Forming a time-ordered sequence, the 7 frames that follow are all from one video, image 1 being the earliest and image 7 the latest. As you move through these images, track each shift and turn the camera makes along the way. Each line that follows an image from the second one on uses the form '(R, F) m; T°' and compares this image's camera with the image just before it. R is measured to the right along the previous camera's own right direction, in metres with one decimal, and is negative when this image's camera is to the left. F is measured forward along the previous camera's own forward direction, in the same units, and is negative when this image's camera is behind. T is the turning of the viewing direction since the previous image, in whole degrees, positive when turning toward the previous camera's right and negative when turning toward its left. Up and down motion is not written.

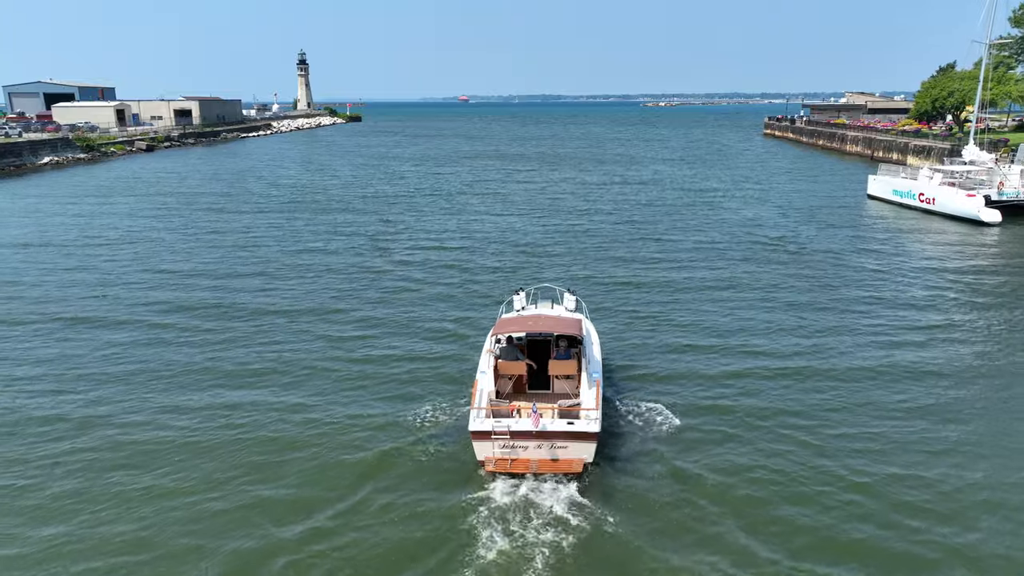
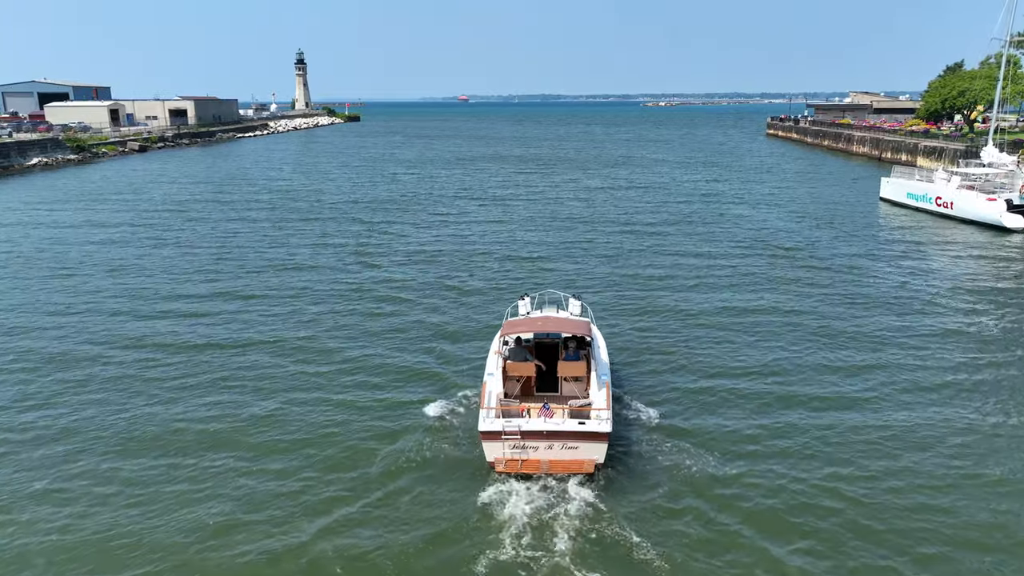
(0.0, +2.2) m; 0°
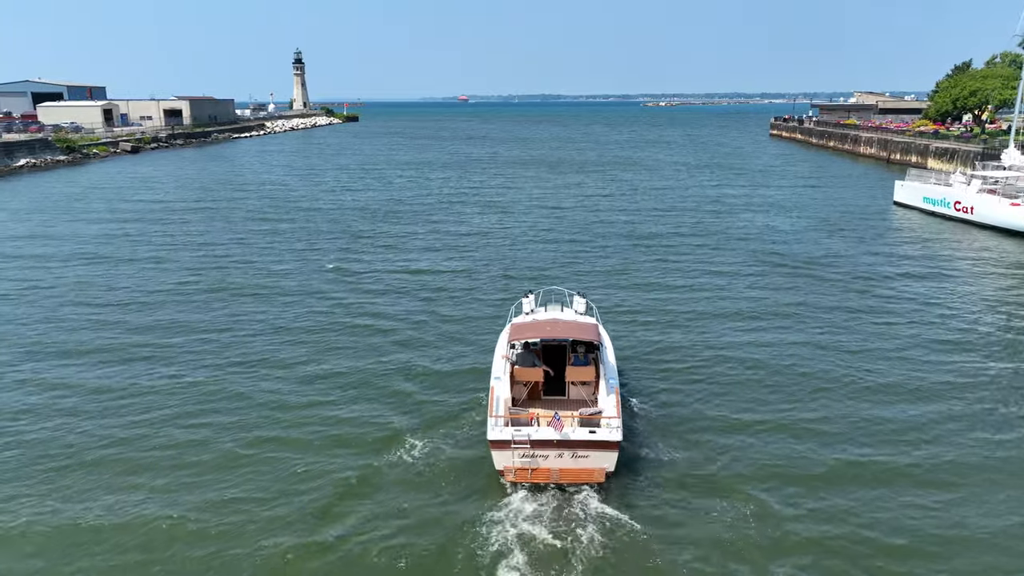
(0.0, +2.3) m; 0°
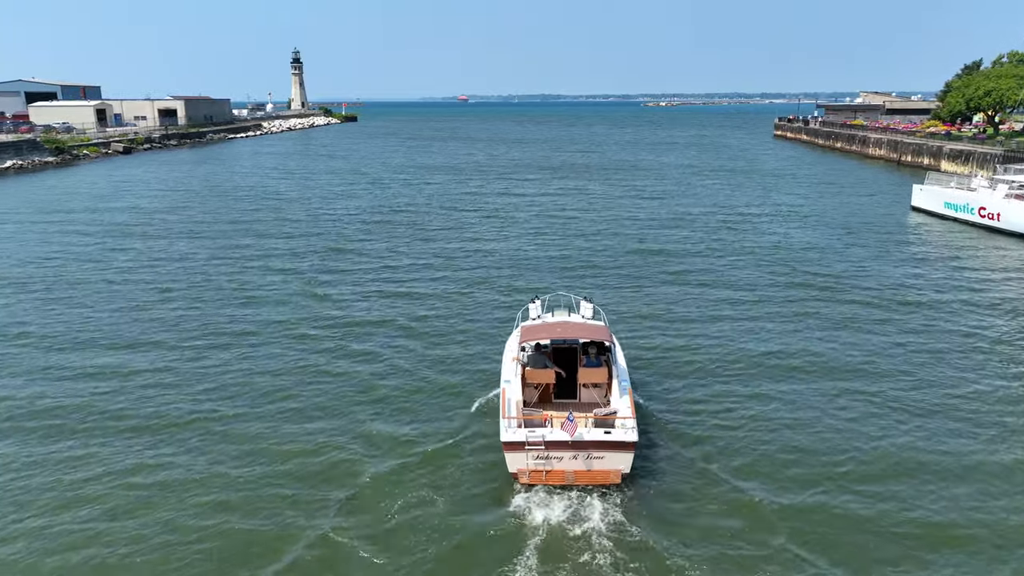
(0.0, +2.5) m; 0°
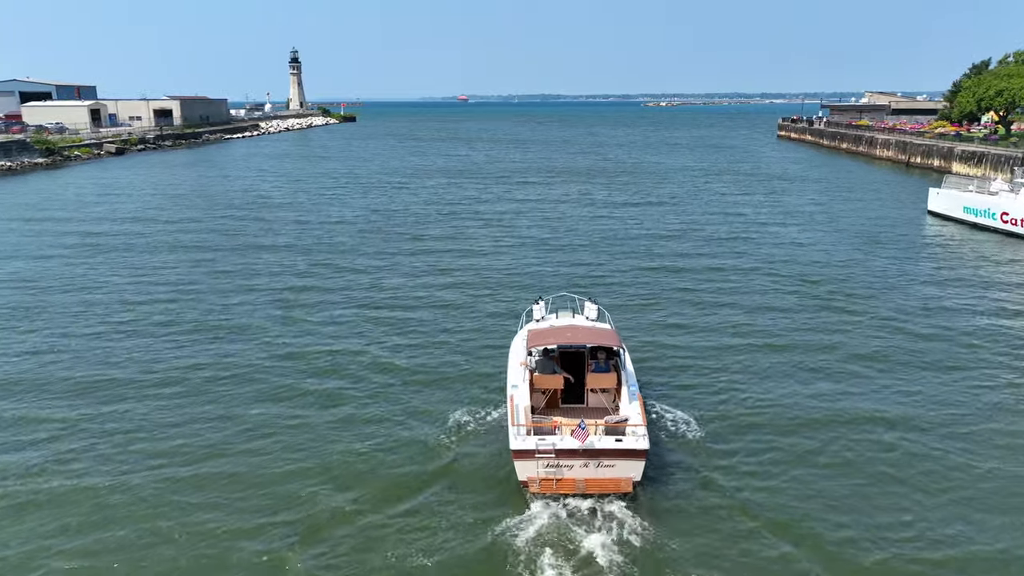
(0.0, +2.1) m; 0°
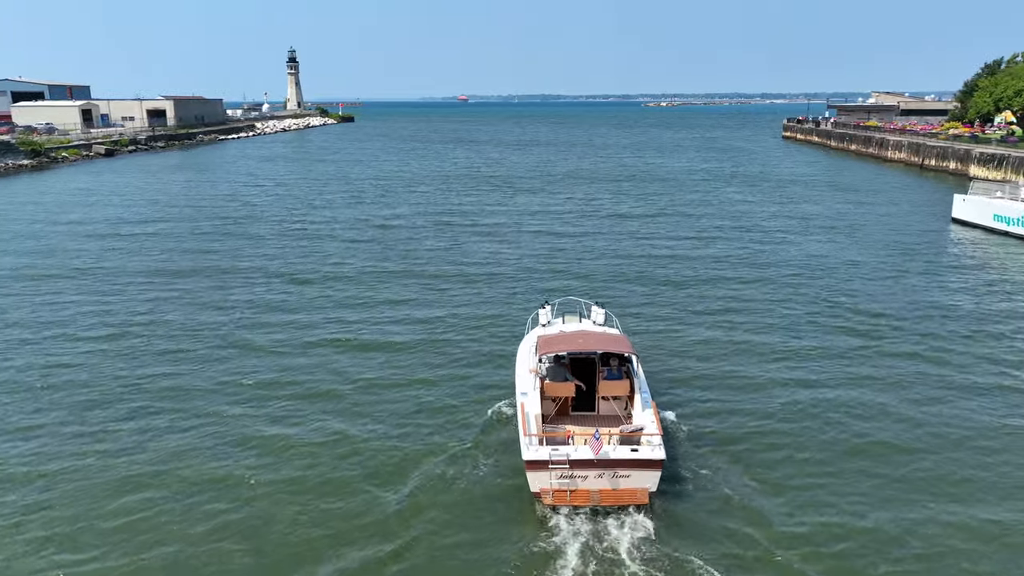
(-0.1, +2.9) m; 0°
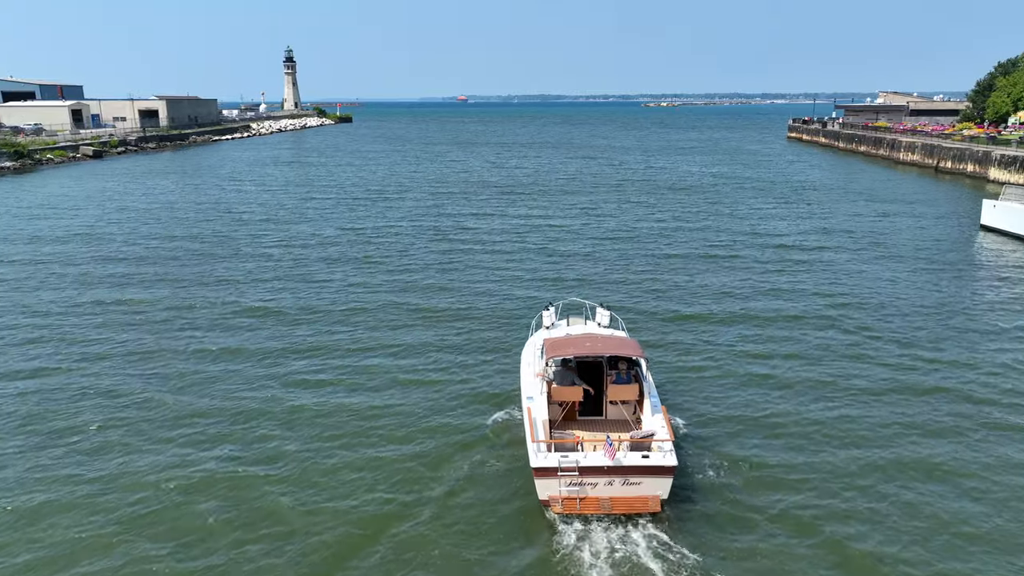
(0.0, +3.2) m; 0°
